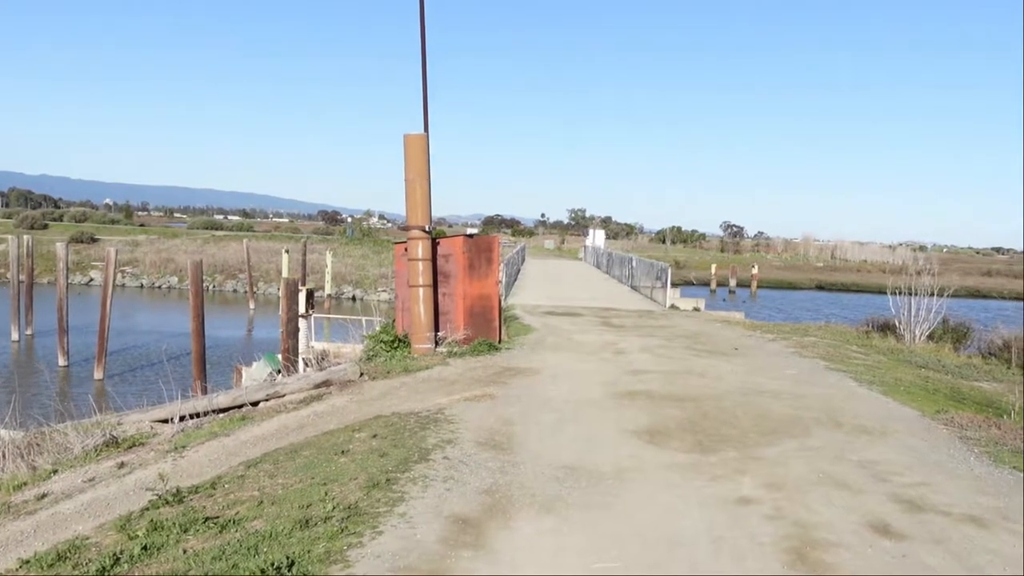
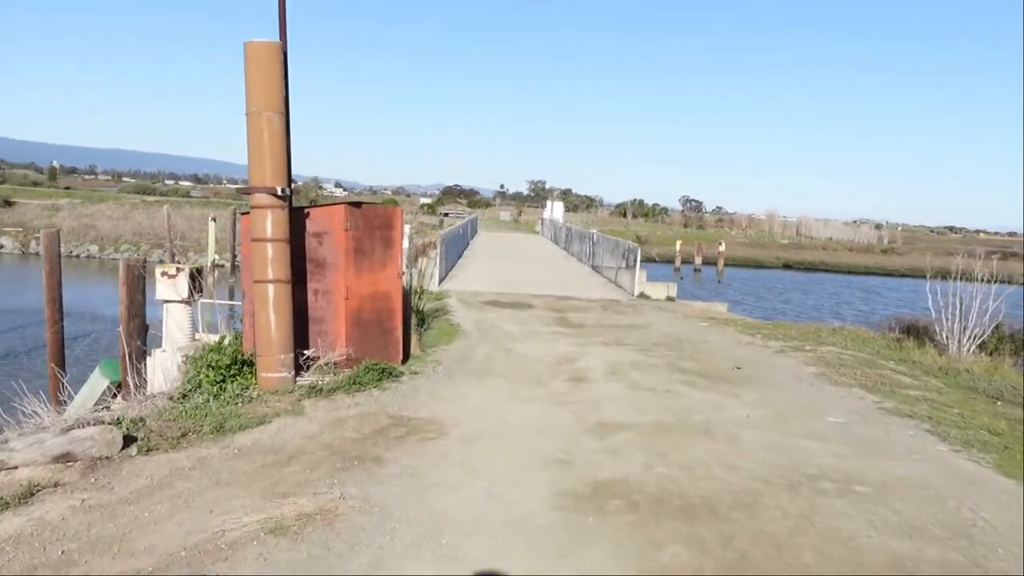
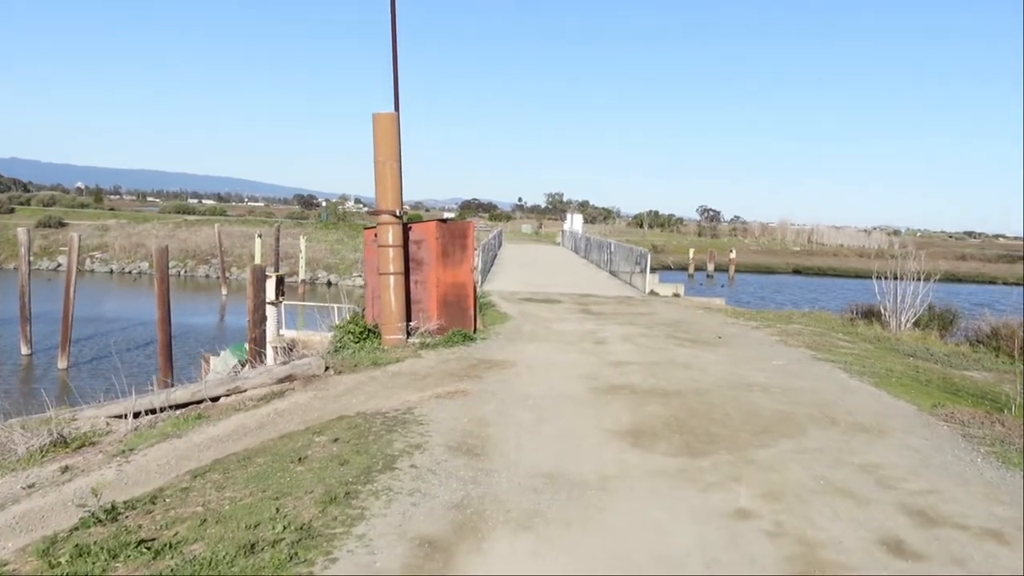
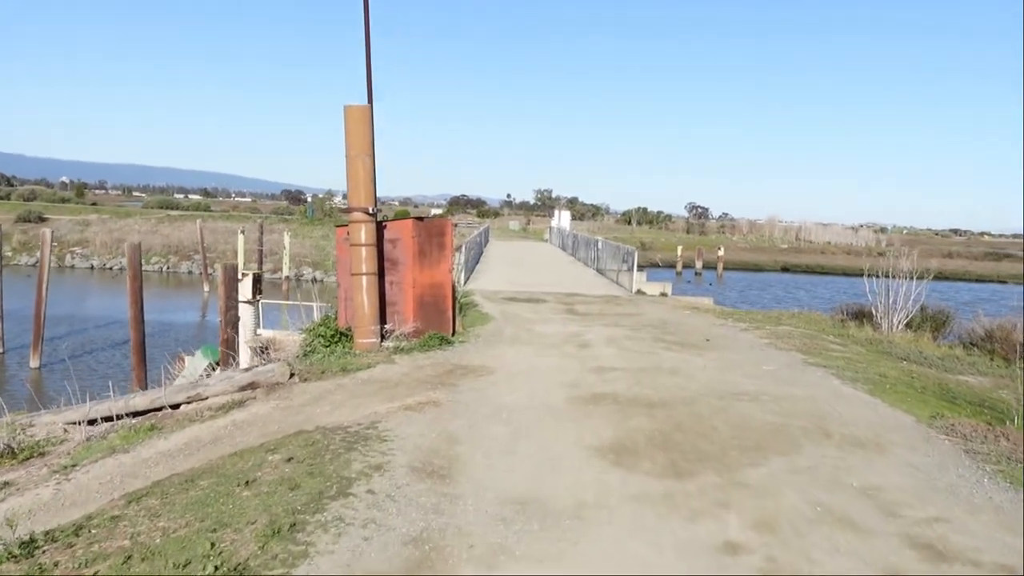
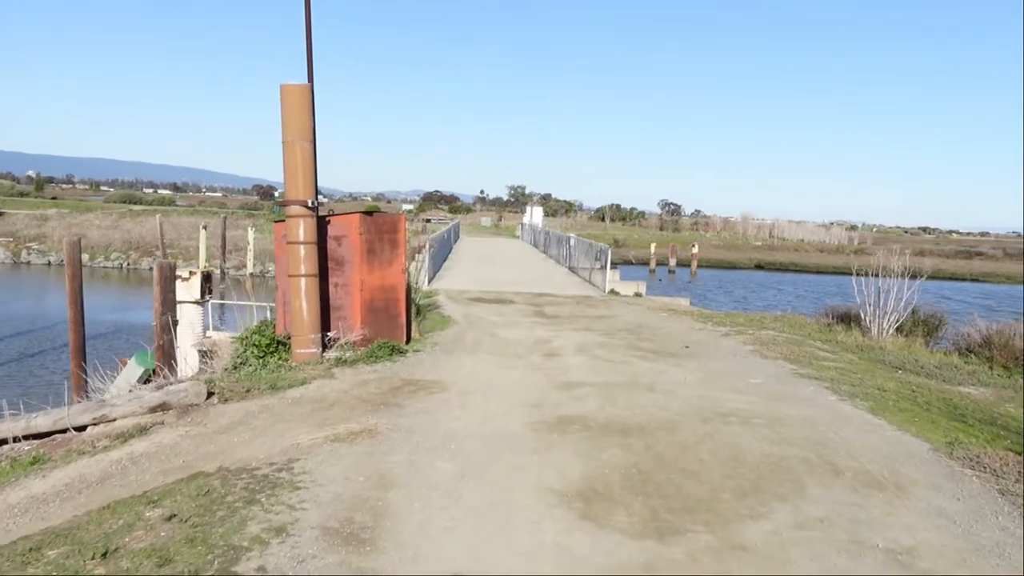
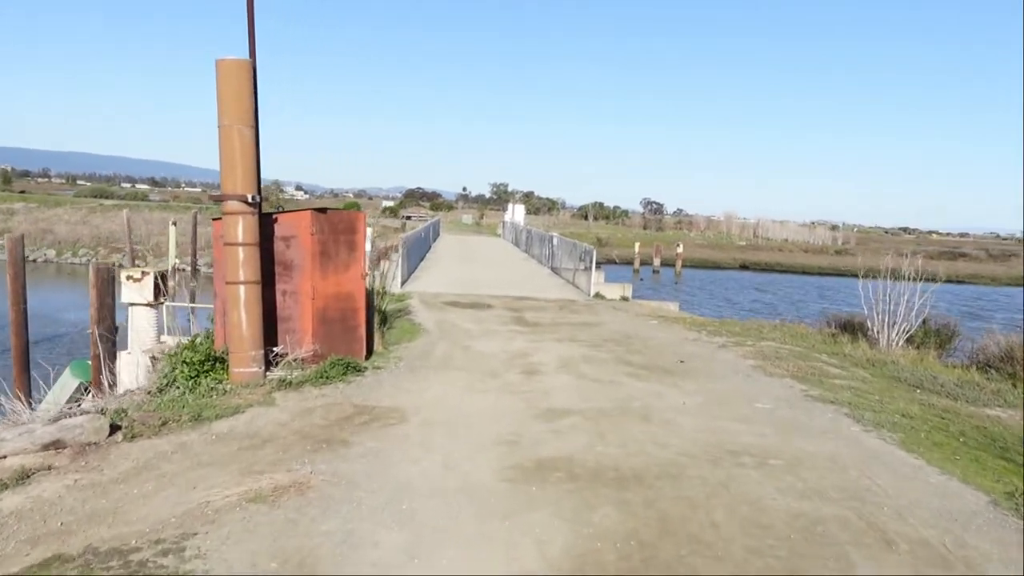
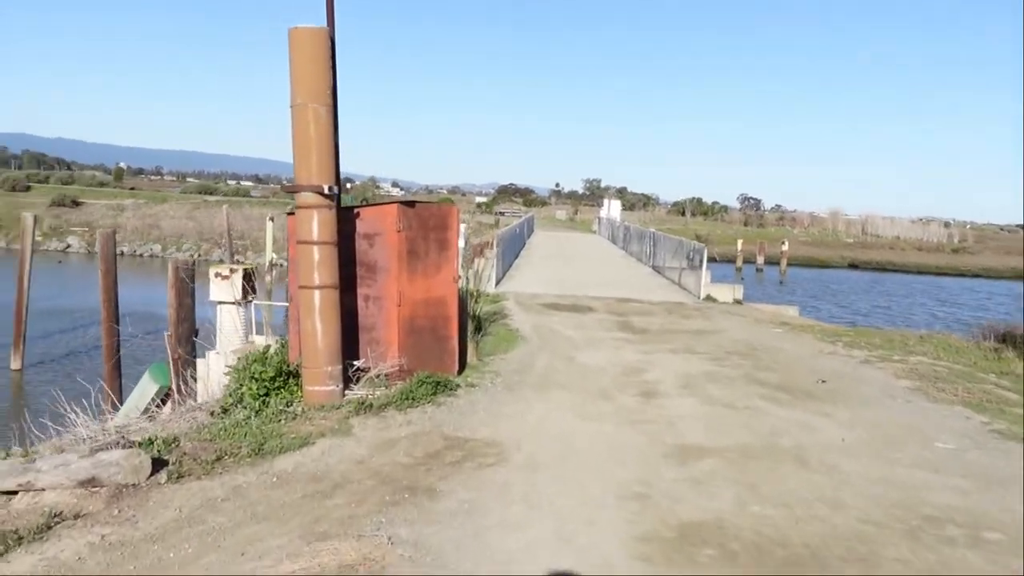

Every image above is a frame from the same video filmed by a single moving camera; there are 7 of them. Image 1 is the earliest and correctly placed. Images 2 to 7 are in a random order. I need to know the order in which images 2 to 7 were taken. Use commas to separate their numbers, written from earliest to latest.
3, 4, 5, 6, 2, 7
